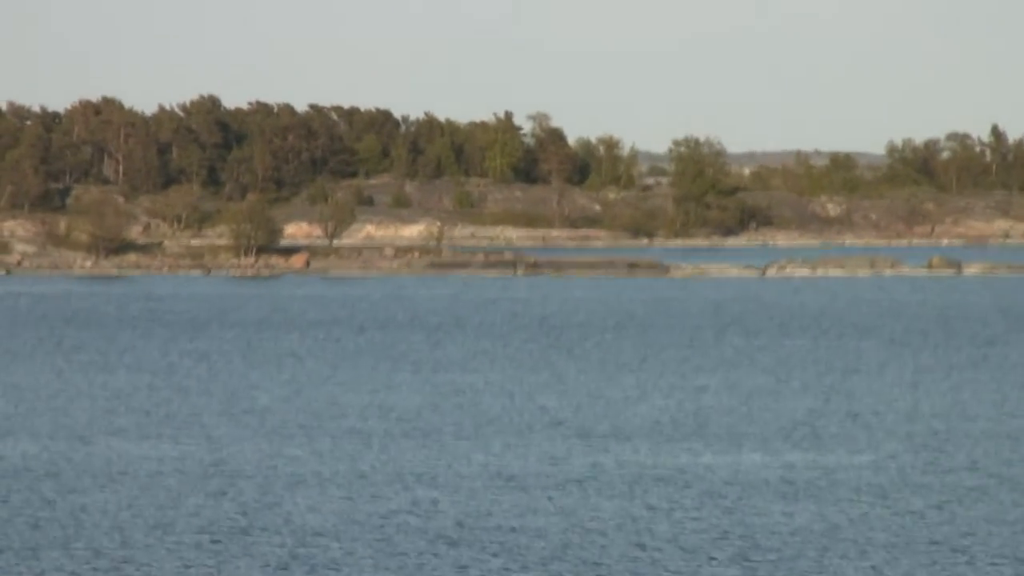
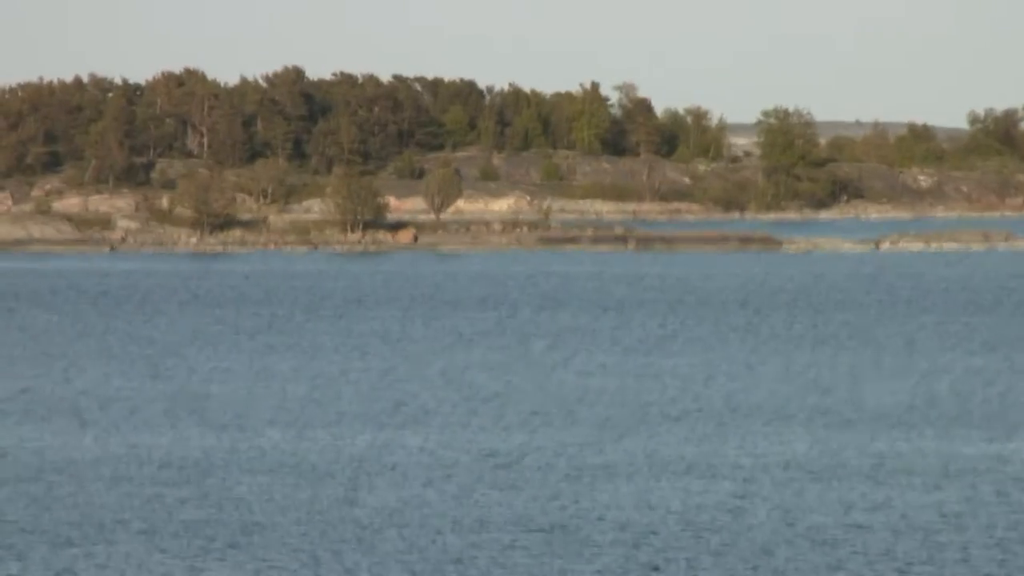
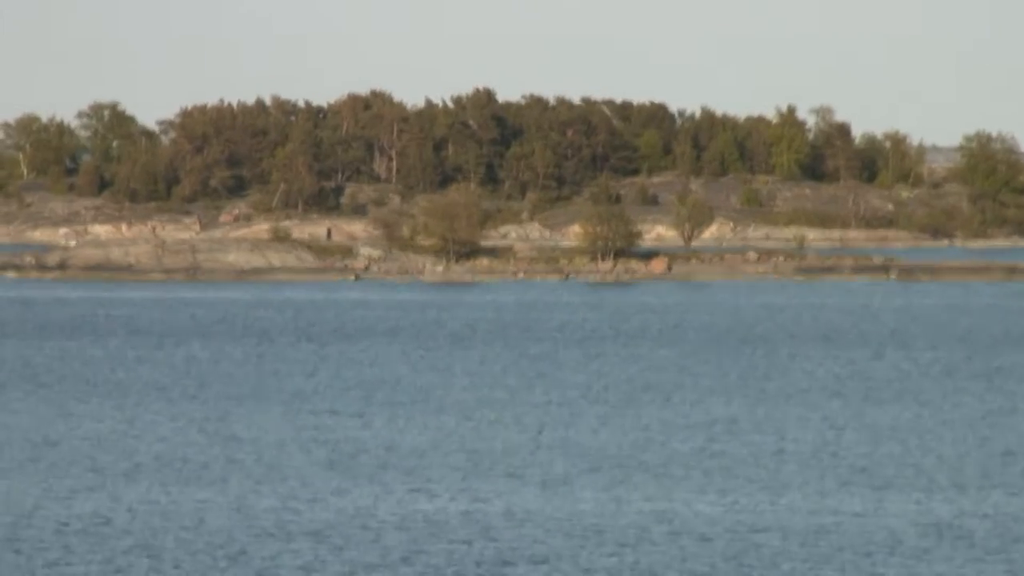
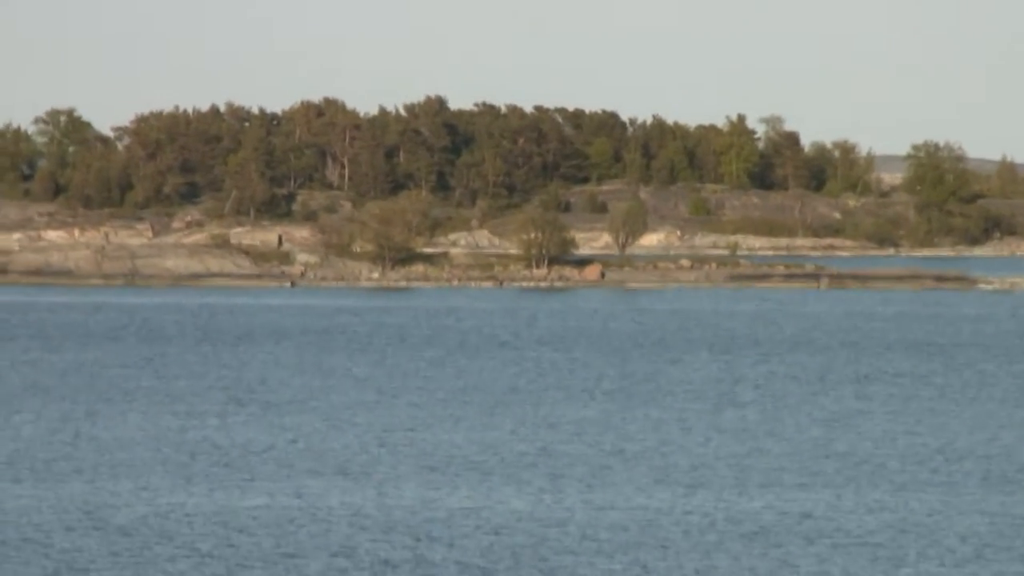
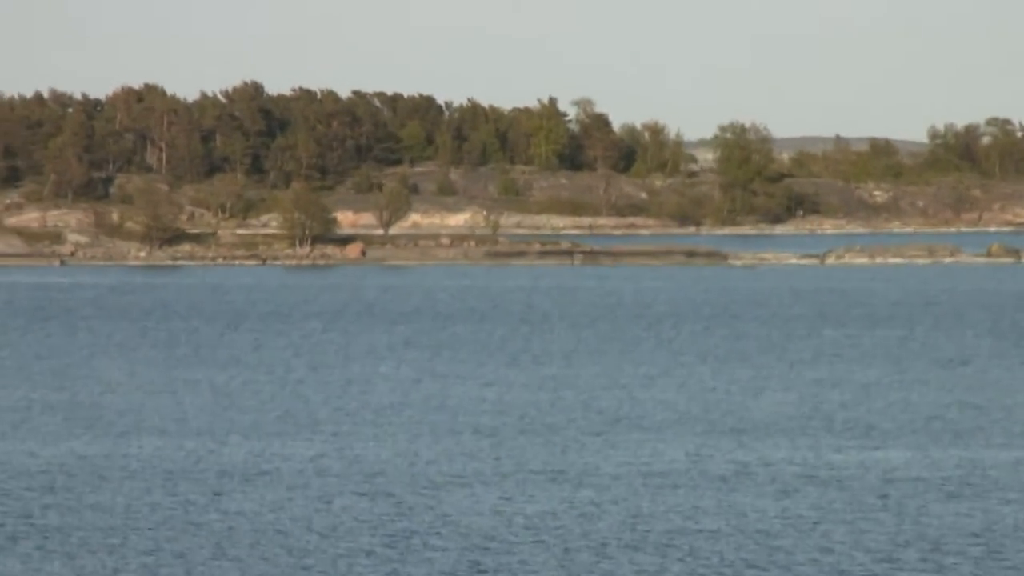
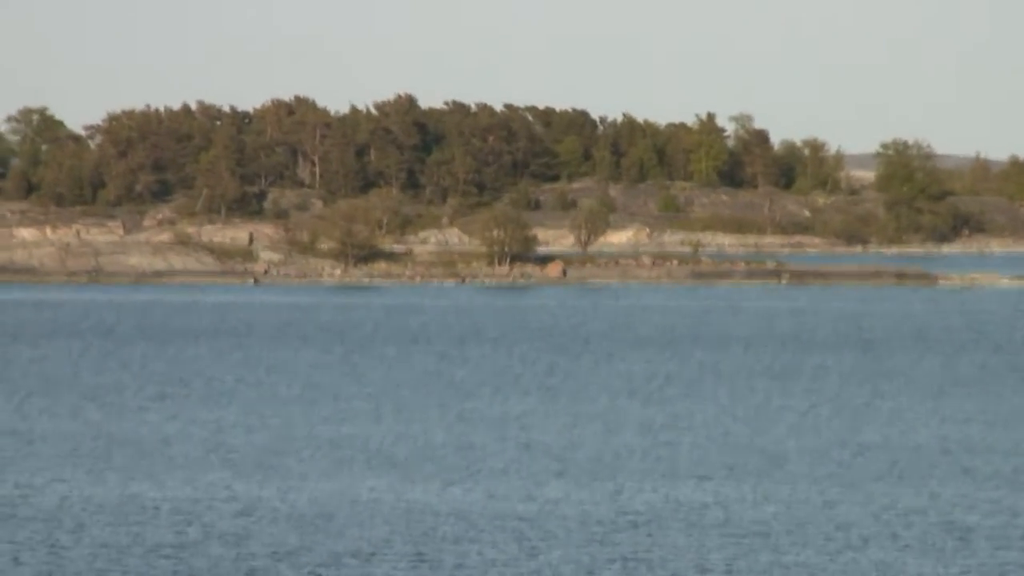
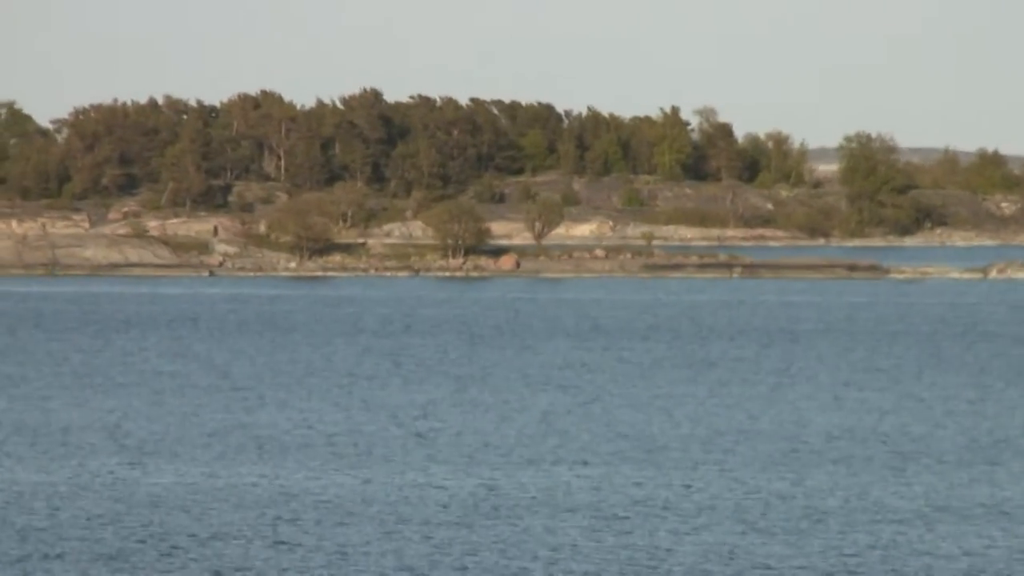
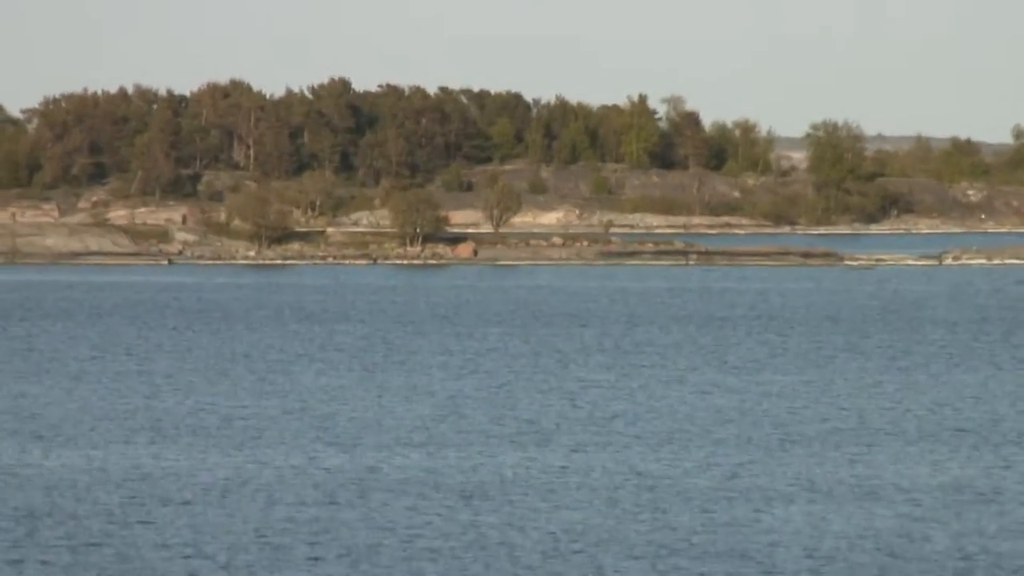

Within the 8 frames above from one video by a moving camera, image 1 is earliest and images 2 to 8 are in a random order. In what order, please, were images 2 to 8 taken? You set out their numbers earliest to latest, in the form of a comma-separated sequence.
5, 2, 8, 7, 6, 4, 3
